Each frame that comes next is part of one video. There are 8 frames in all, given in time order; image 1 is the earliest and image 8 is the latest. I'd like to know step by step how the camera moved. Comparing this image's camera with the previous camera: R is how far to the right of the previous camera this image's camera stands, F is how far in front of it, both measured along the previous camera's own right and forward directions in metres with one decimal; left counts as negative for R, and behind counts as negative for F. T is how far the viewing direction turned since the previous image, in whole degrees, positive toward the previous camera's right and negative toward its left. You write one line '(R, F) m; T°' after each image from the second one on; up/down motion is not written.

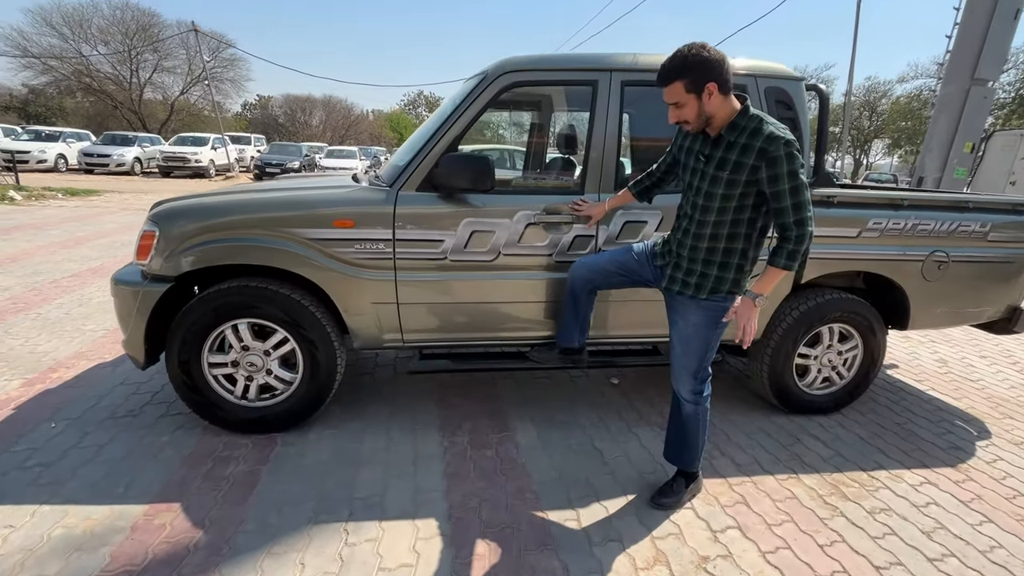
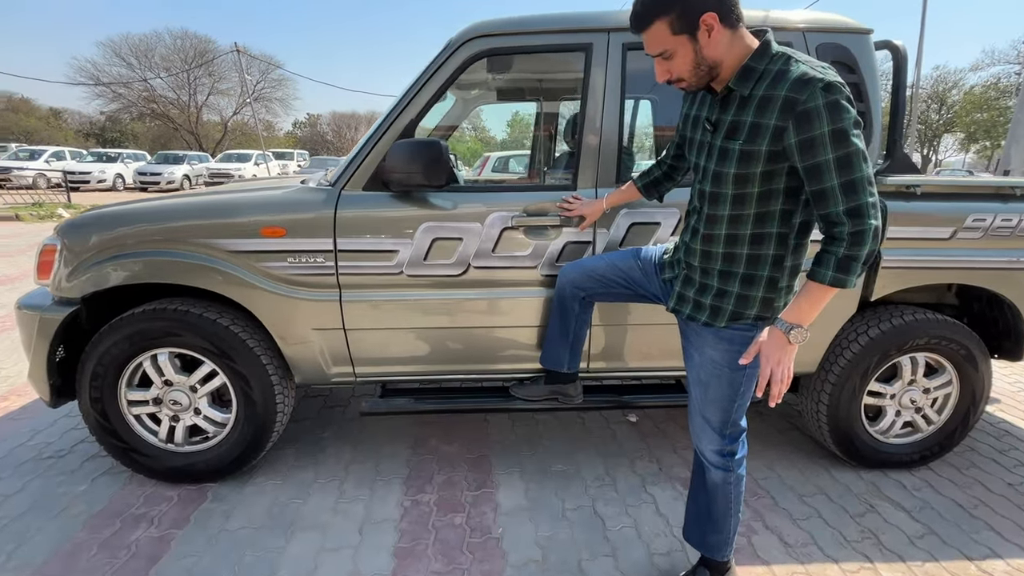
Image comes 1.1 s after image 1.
(+0.3, +0.6) m; -5°
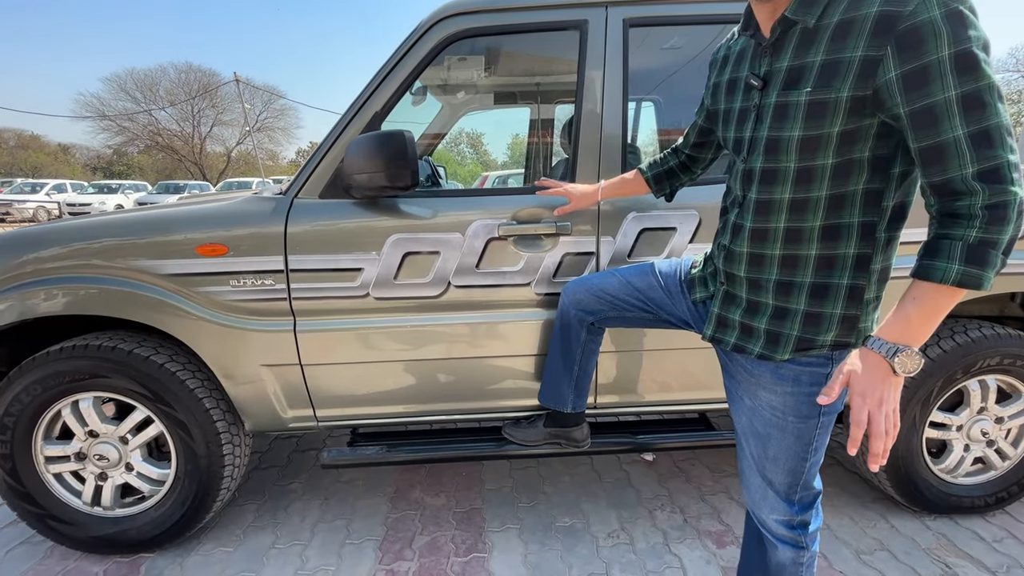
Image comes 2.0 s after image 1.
(+0.1, +0.4) m; 0°
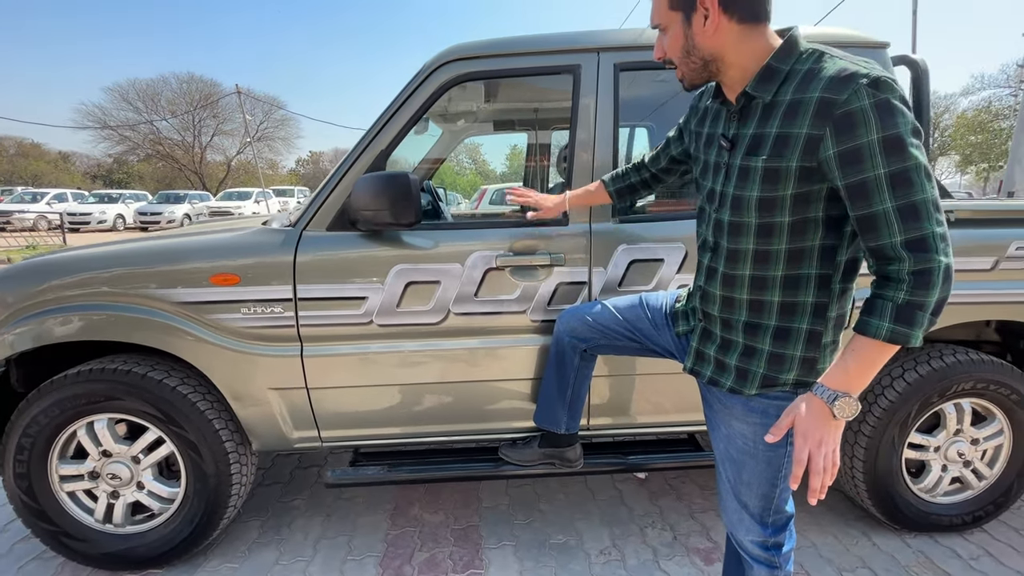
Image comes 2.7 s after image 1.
(0.0, -0.1) m; 0°
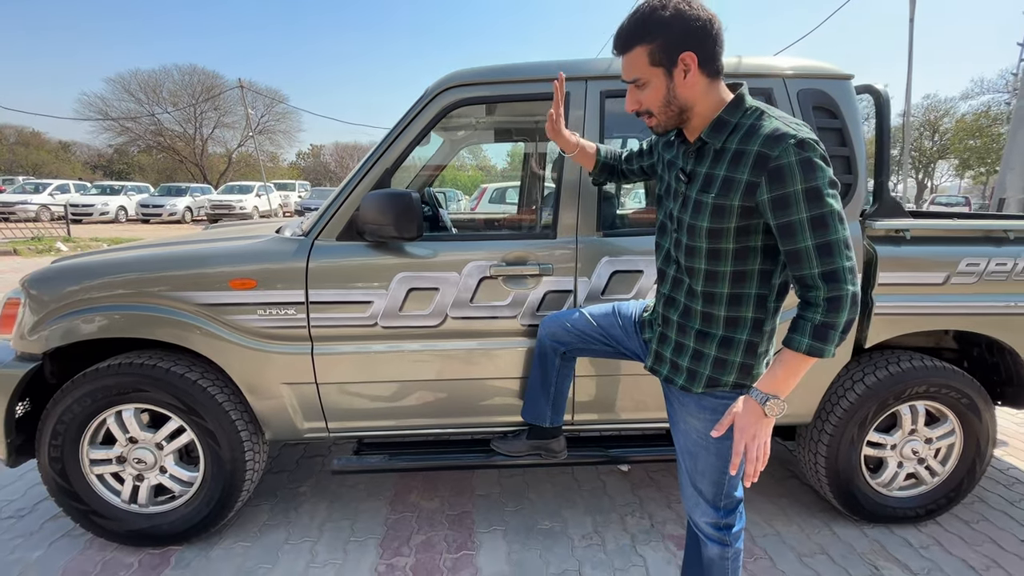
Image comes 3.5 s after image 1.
(0.0, -0.2) m; 0°
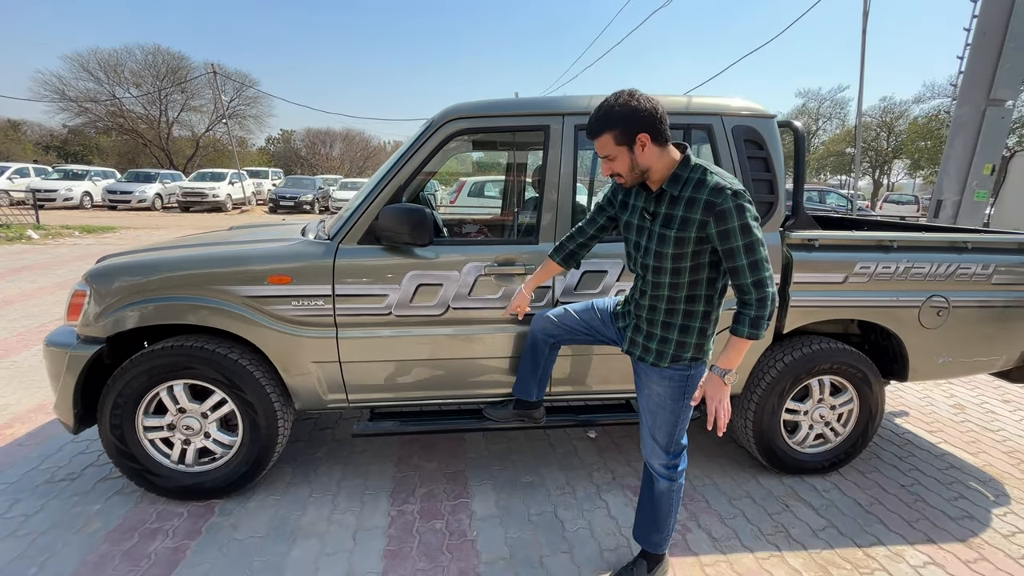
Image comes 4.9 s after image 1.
(-0.1, -0.5) m; +3°
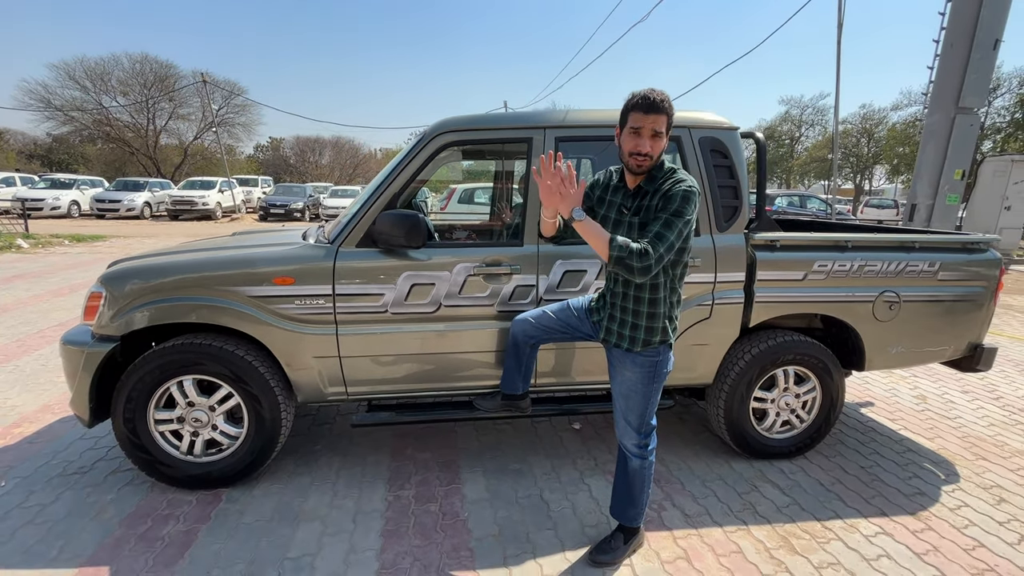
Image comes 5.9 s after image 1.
(0.0, -0.2) m; +1°
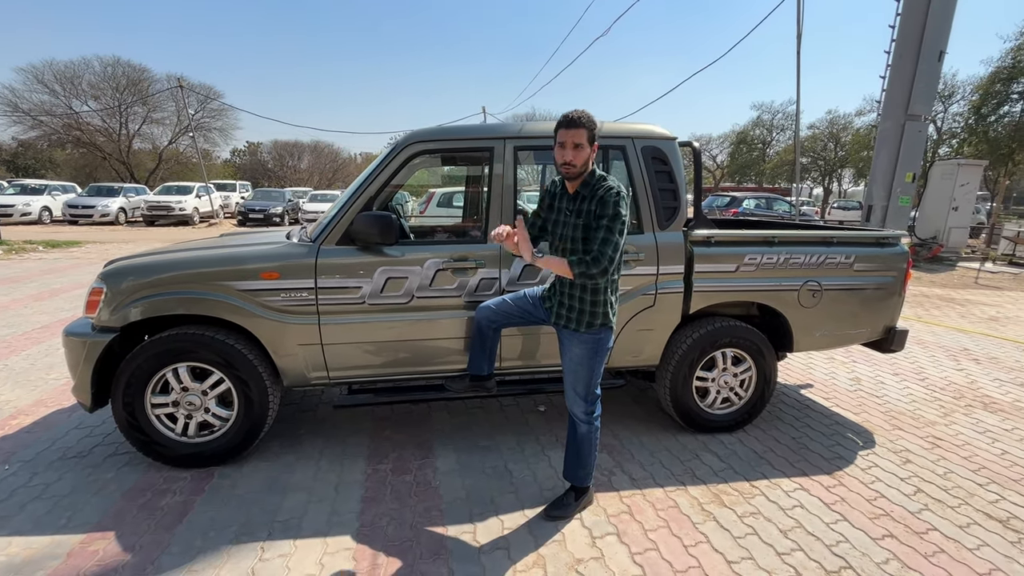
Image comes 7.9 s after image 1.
(+0.1, -0.4) m; +2°
